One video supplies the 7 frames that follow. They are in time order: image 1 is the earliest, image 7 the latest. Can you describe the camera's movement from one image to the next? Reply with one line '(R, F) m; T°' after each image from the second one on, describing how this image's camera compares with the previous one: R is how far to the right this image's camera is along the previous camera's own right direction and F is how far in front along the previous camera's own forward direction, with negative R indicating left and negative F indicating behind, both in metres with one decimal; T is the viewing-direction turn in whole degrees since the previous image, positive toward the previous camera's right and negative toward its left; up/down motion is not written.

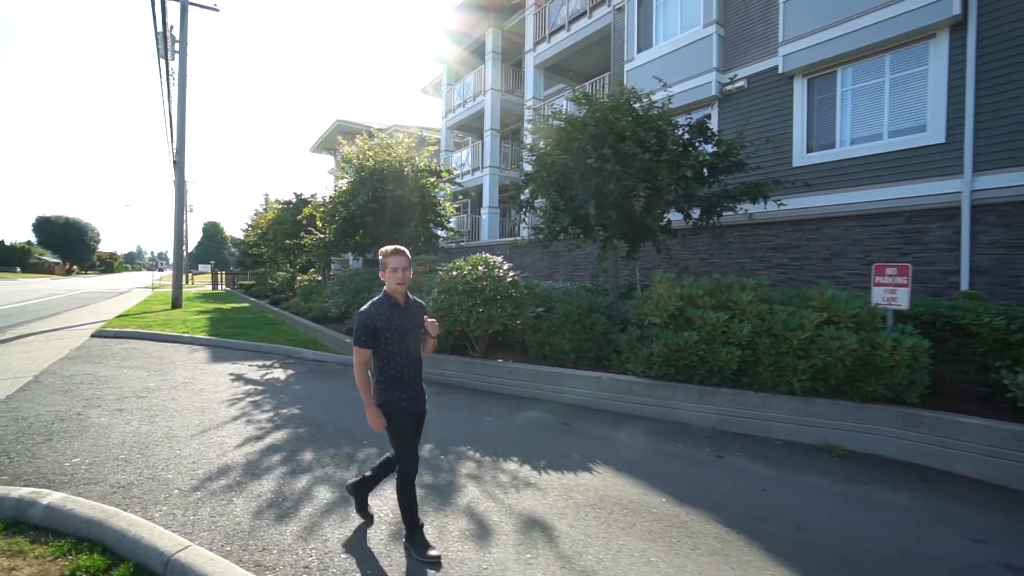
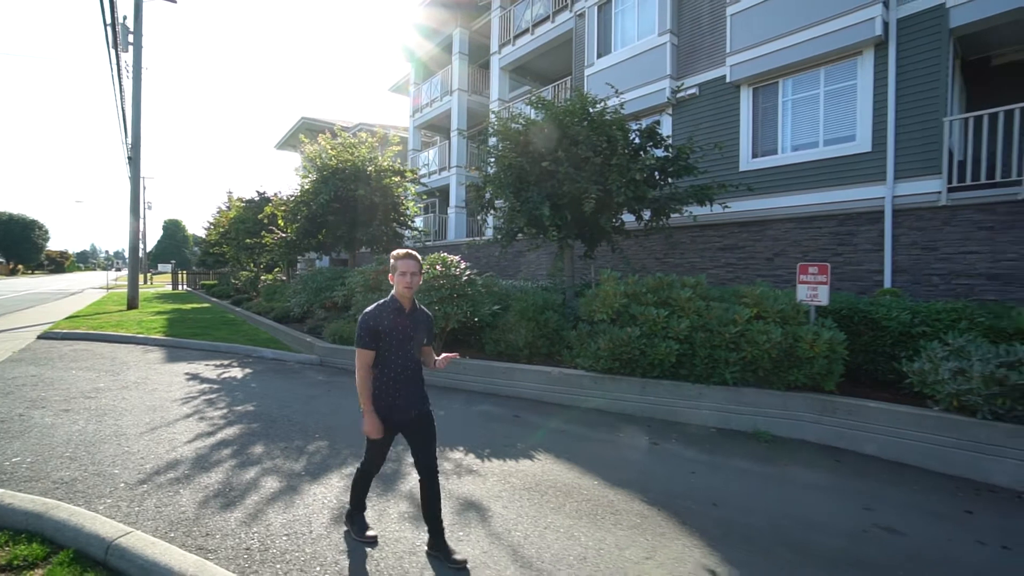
(+0.3, -0.3) m; +3°
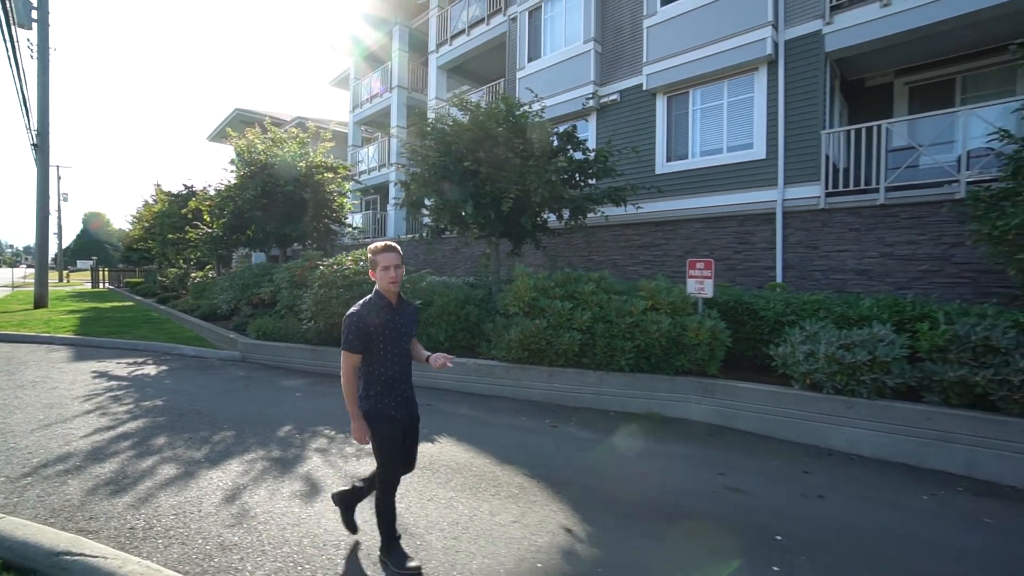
(+0.5, -0.4) m; +6°
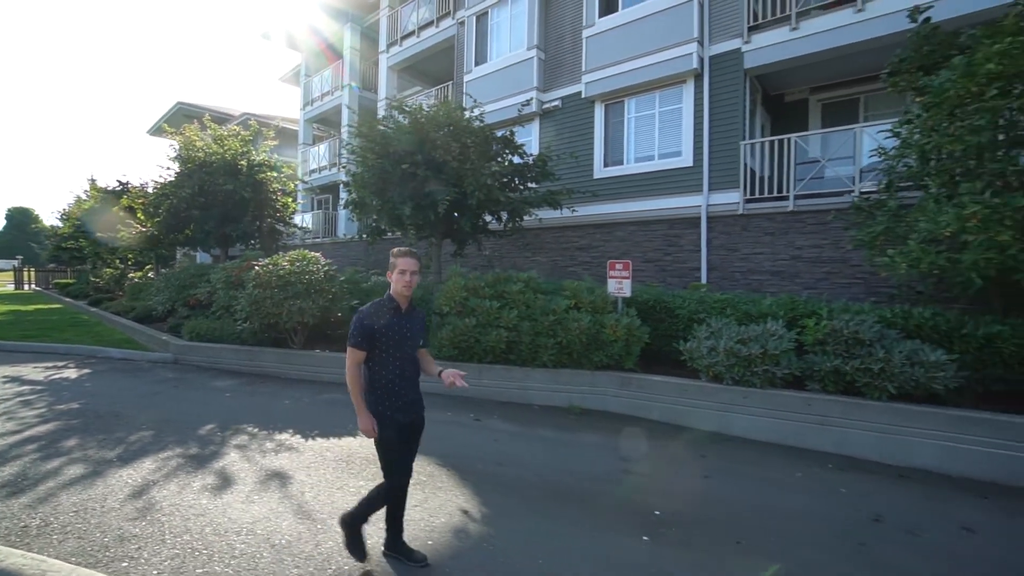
(+0.5, -0.3) m; +4°
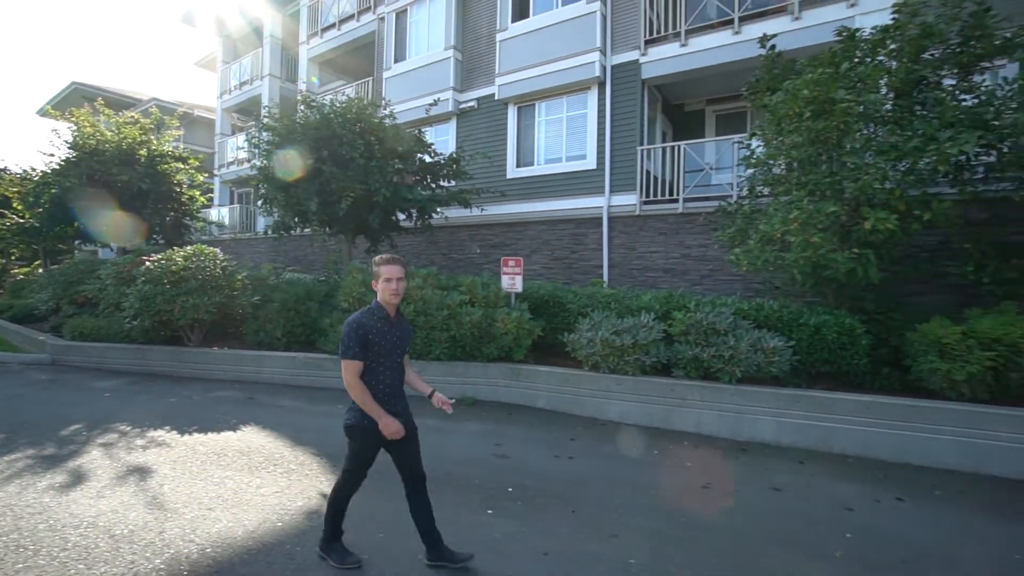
(+0.7, -0.3) m; +7°
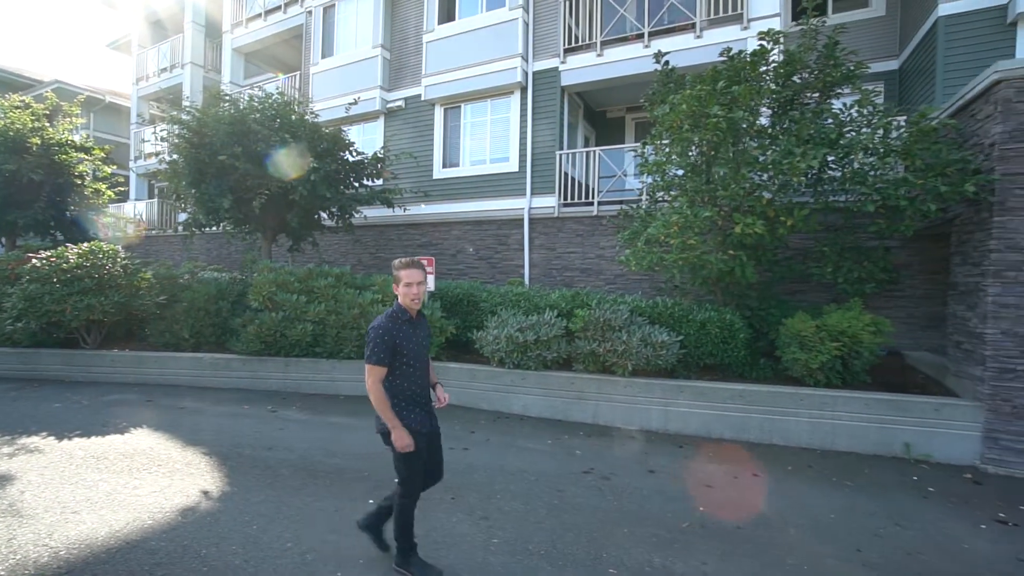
(+0.5, -0.3) m; +6°
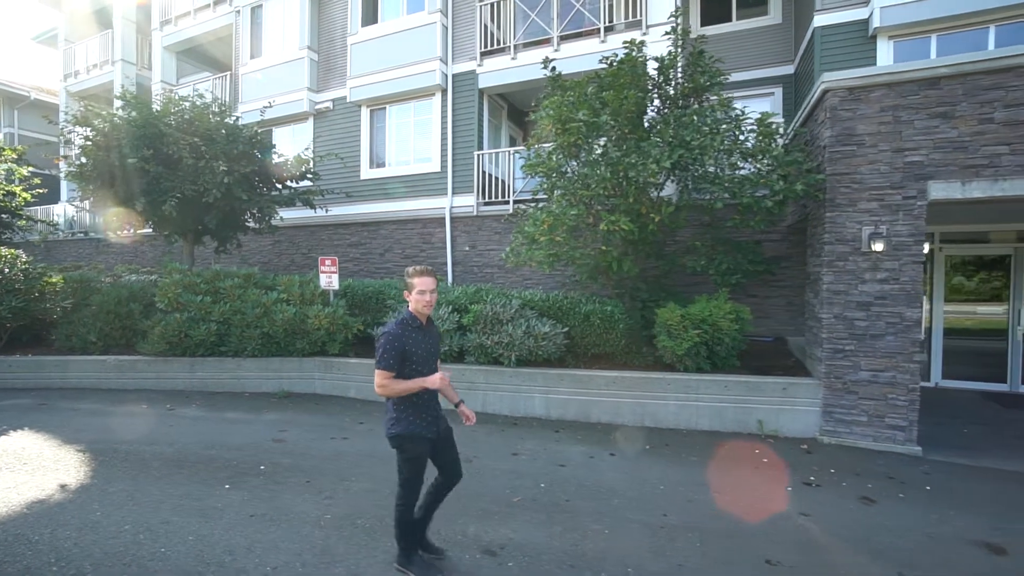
(+1.1, -0.4) m; +3°
